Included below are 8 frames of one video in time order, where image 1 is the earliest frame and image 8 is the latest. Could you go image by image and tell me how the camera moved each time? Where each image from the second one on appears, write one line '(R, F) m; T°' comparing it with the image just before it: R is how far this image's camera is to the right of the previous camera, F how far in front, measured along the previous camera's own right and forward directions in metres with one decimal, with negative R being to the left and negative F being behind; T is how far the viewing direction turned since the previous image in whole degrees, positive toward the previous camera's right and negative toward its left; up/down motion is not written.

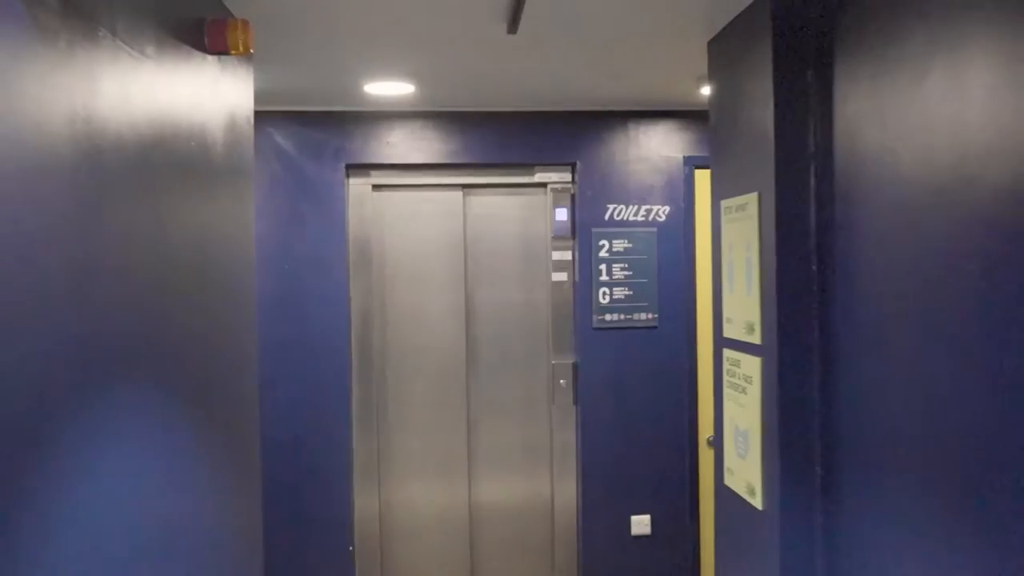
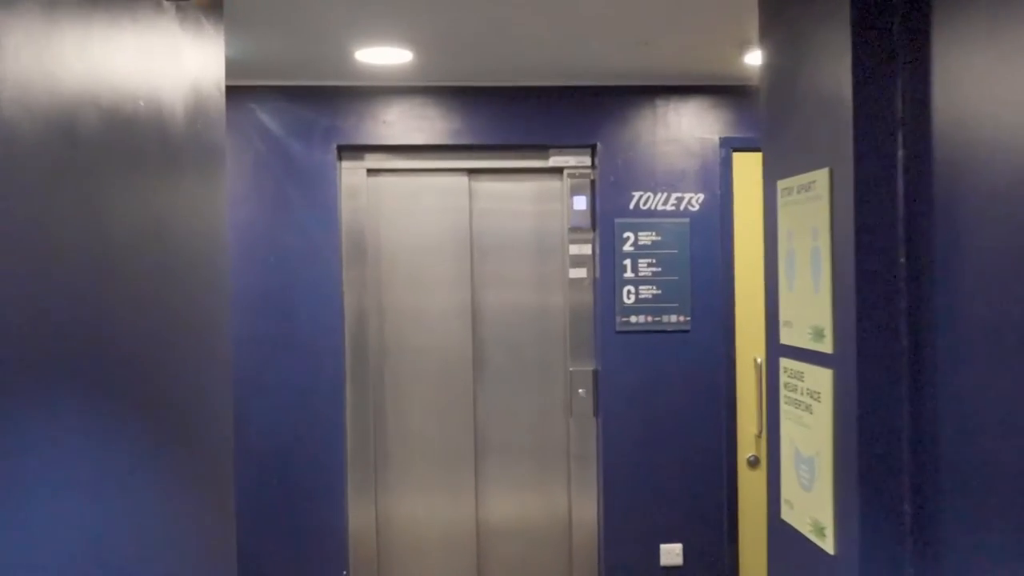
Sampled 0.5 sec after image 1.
(0.0, +0.4) m; -1°
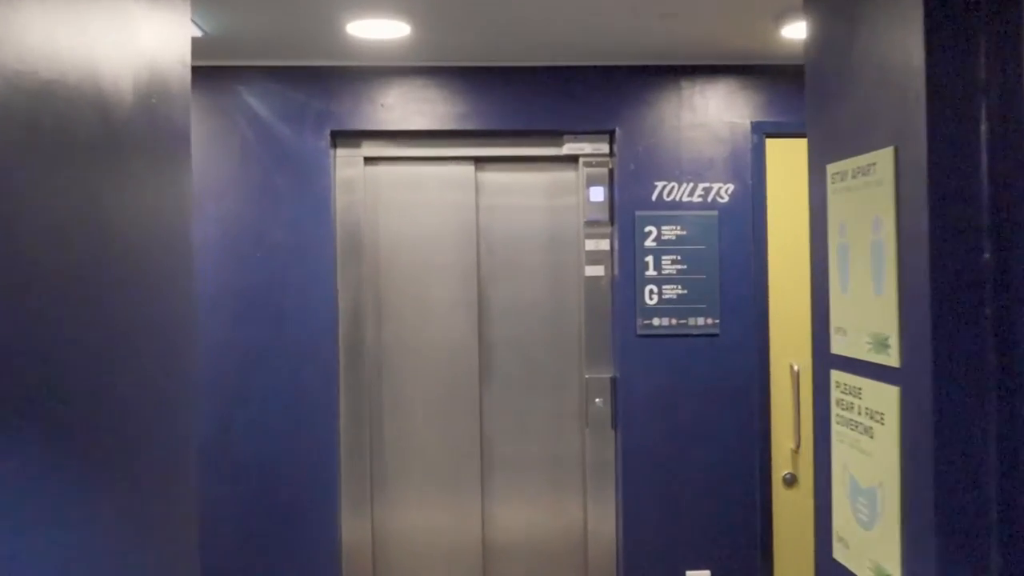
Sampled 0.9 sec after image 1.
(0.0, +0.3) m; -1°
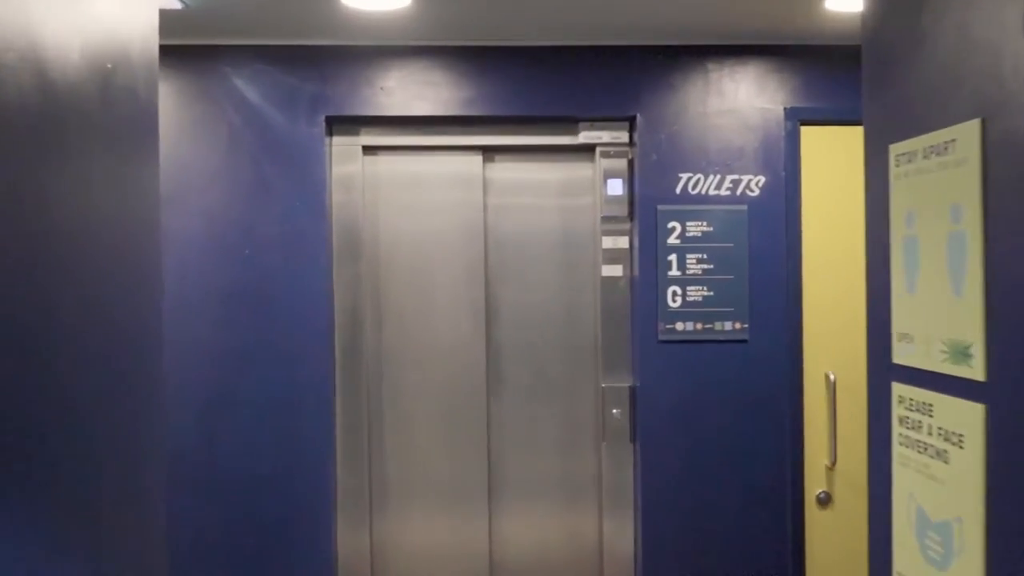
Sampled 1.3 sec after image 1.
(0.0, +0.3) m; -1°
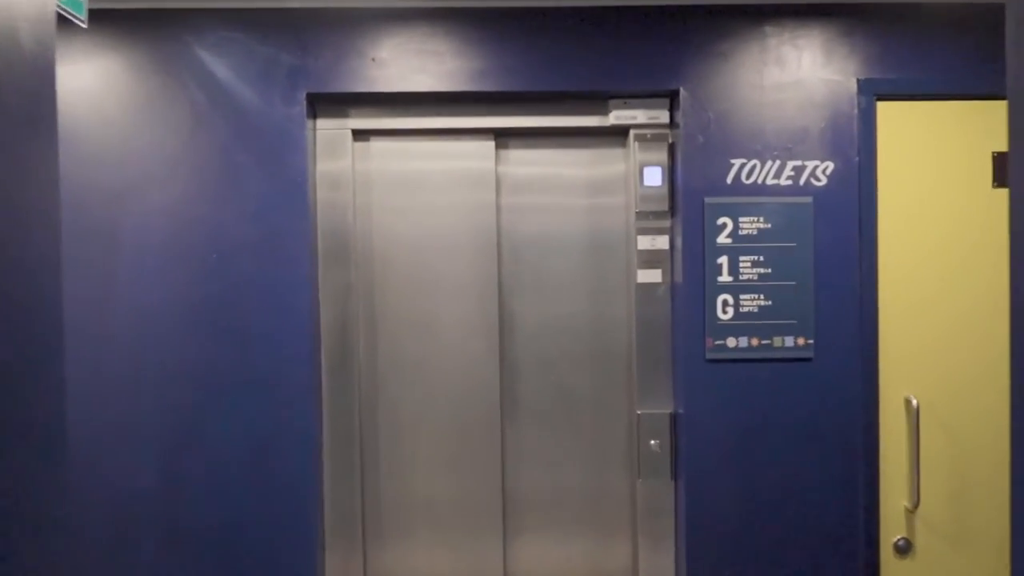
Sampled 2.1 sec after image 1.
(0.0, +0.5) m; -1°
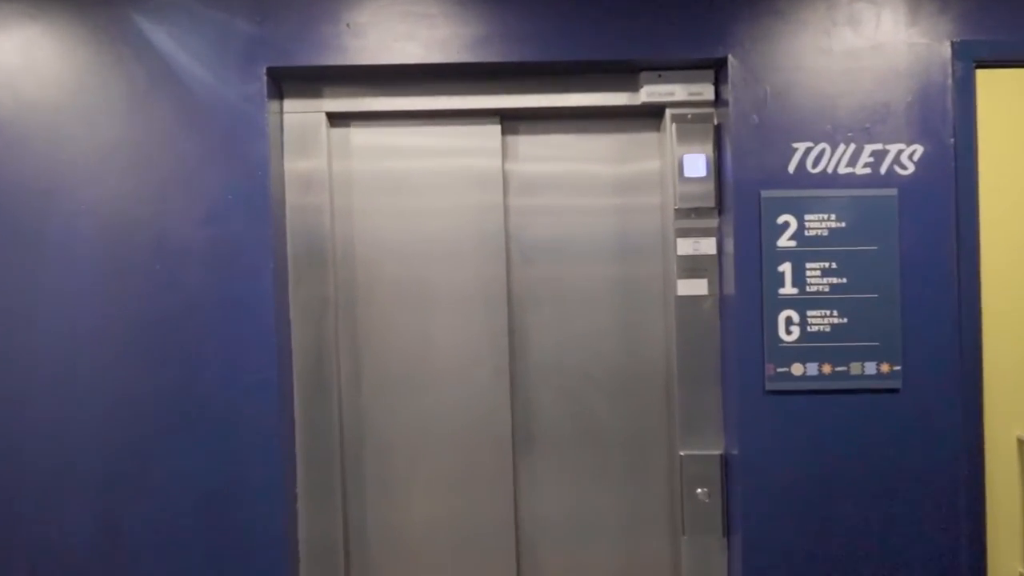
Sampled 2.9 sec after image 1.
(0.0, +0.5) m; -1°
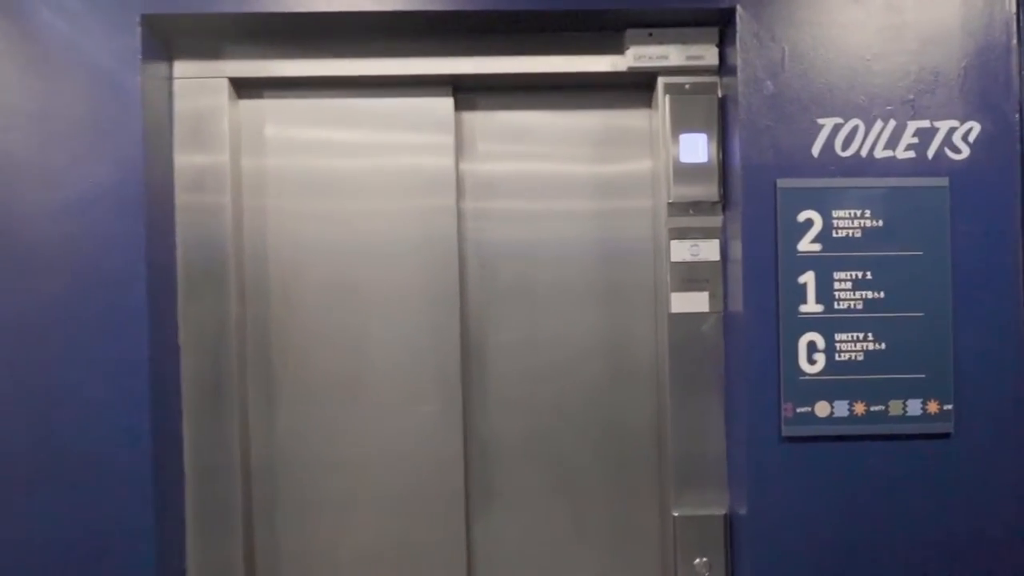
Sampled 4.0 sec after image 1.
(+0.1, +0.4) m; +1°
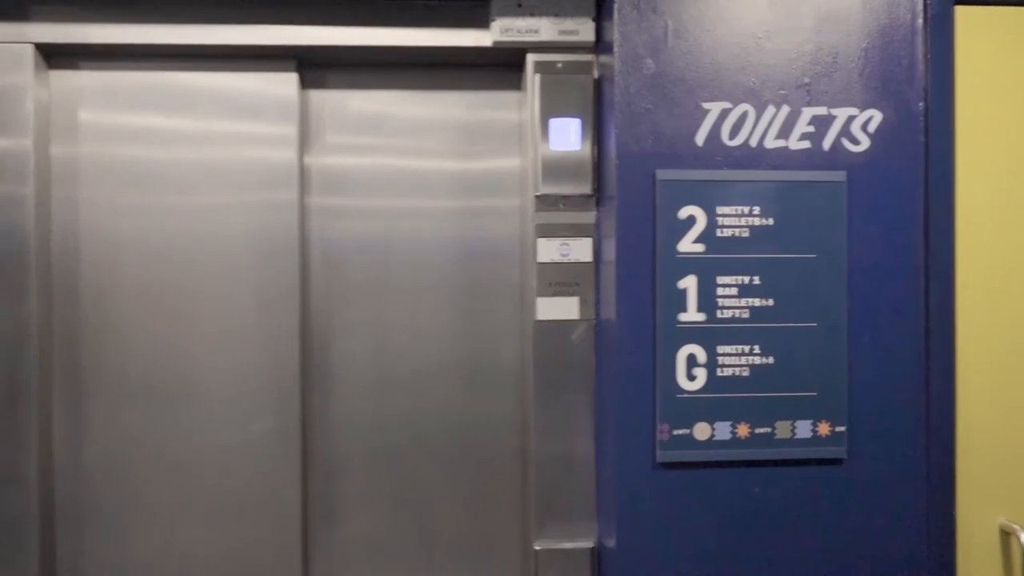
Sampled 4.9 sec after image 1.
(+0.3, +0.2) m; +2°
